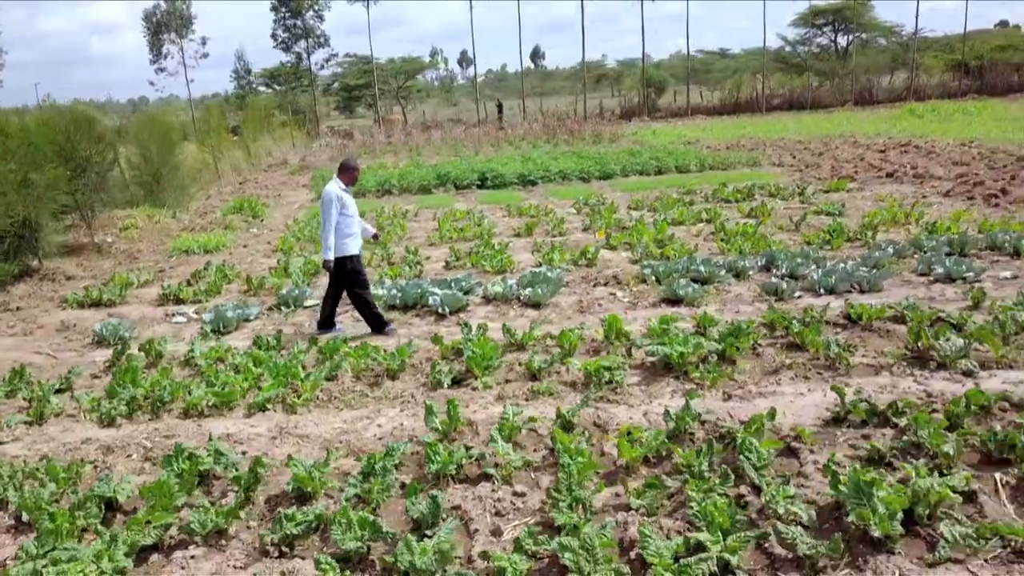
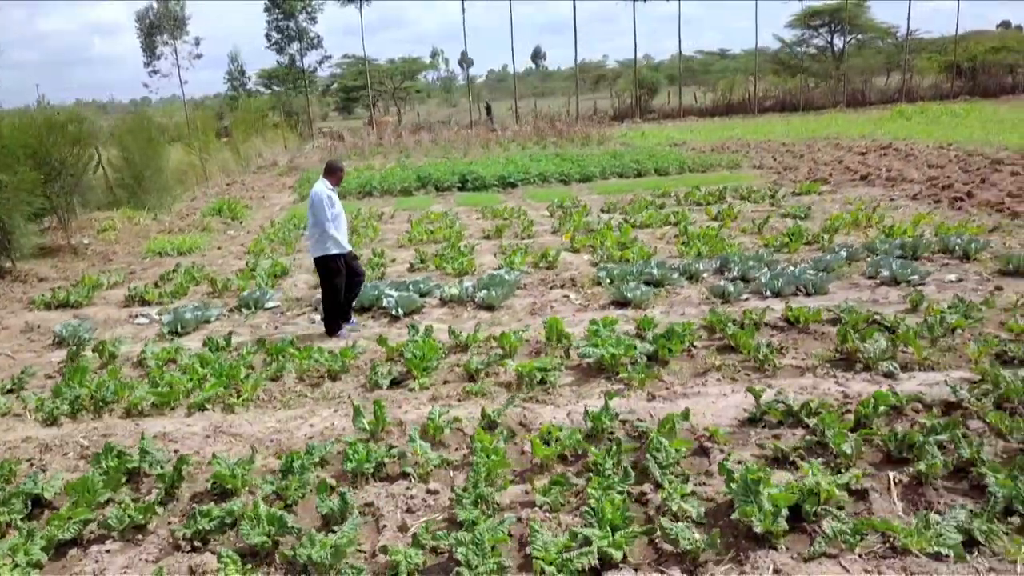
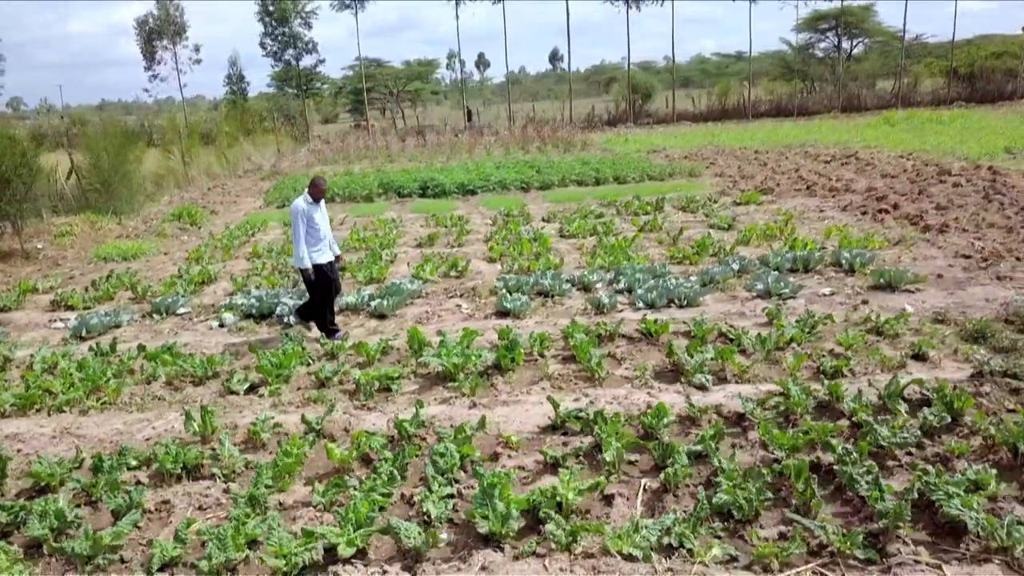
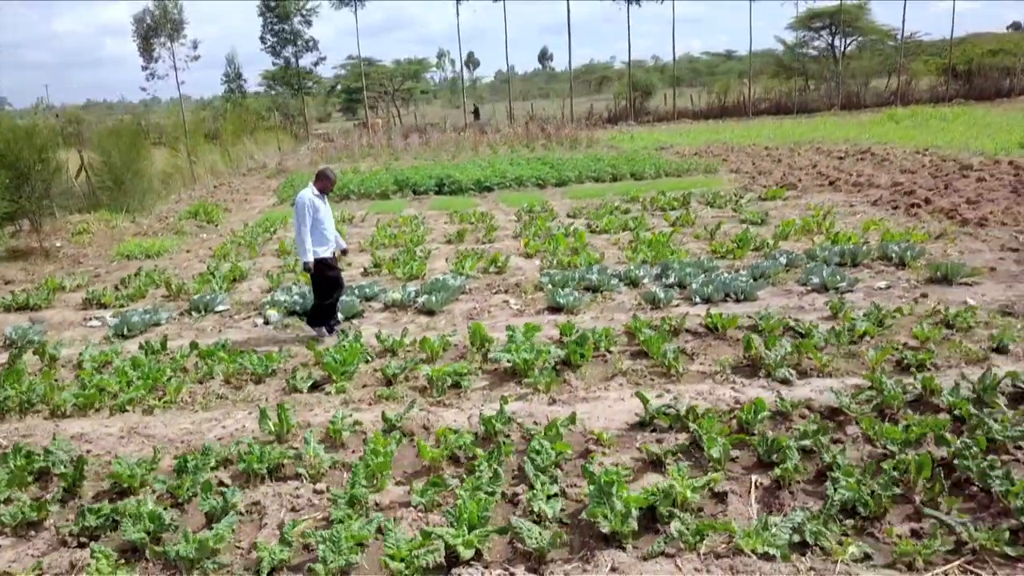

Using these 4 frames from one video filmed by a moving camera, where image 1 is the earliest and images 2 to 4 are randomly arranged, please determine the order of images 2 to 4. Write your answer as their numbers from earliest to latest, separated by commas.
2, 4, 3
